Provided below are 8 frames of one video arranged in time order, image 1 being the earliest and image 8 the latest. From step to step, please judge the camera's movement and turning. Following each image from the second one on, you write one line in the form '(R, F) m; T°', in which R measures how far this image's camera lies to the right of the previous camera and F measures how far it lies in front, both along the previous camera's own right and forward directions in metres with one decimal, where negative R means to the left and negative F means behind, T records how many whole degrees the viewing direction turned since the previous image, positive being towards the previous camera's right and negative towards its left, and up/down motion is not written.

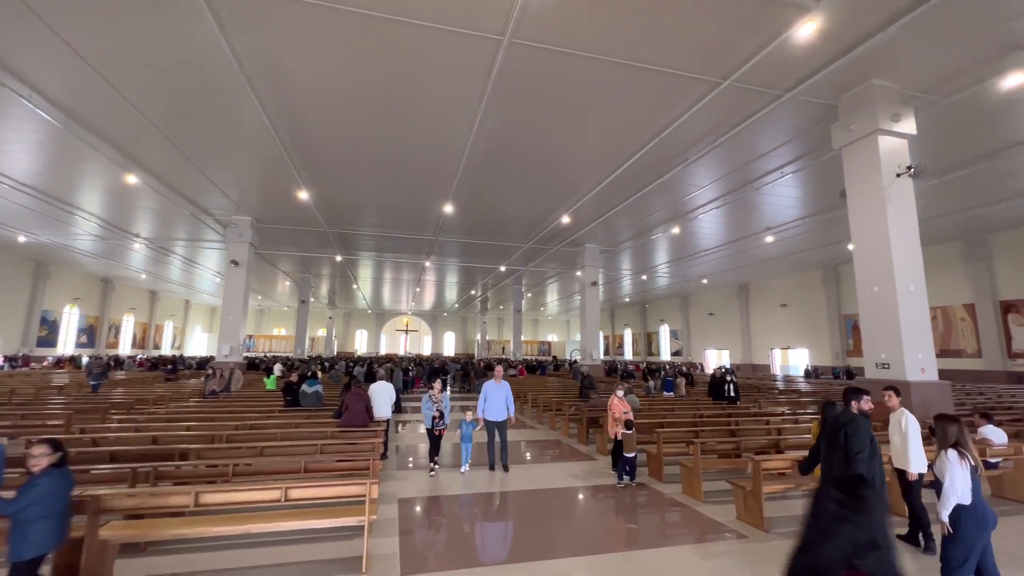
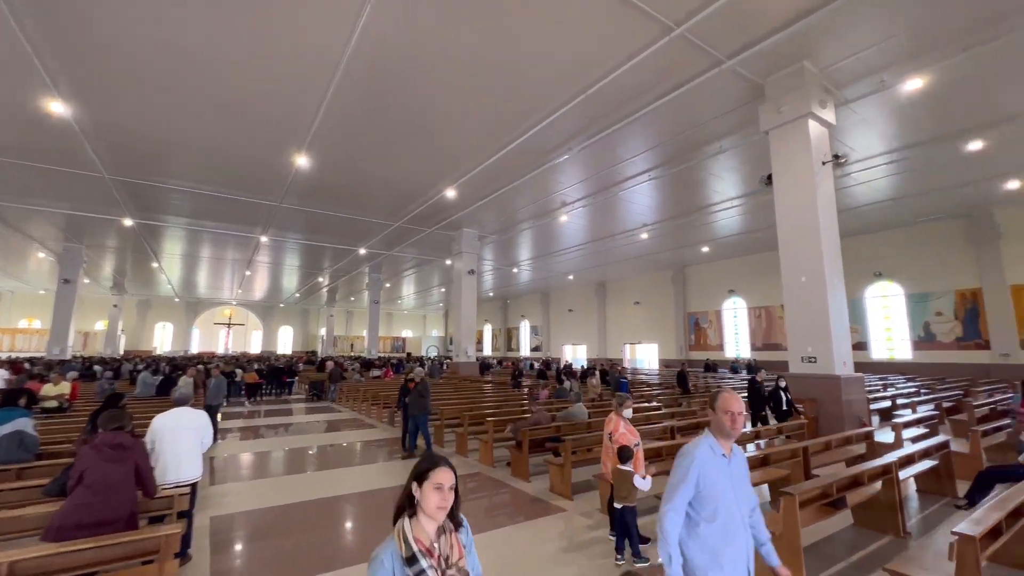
(-0.5, +1.9) m; +19°
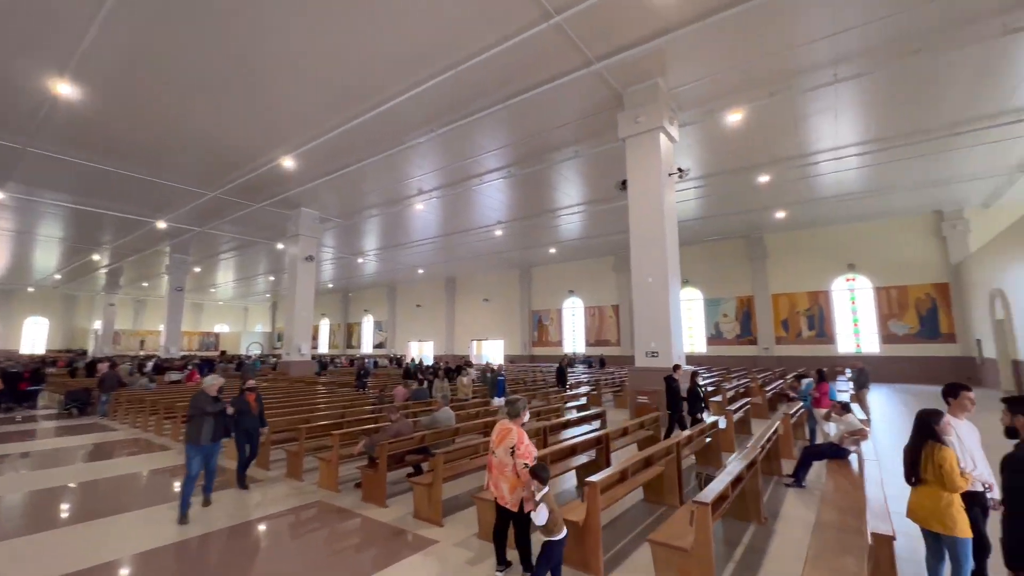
(-0.1, +0.6) m; +20°
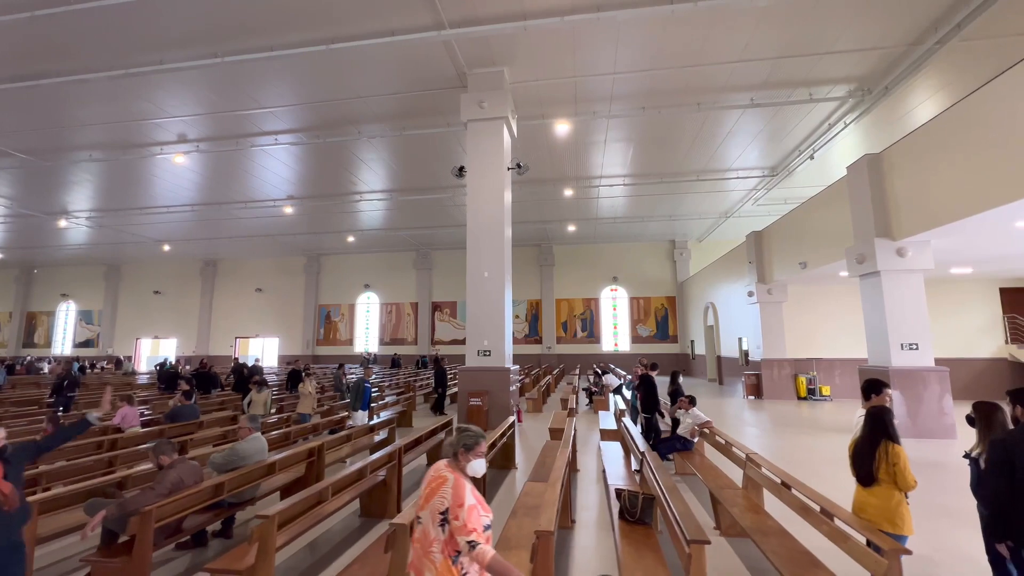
(-0.5, +0.9) m; +27°
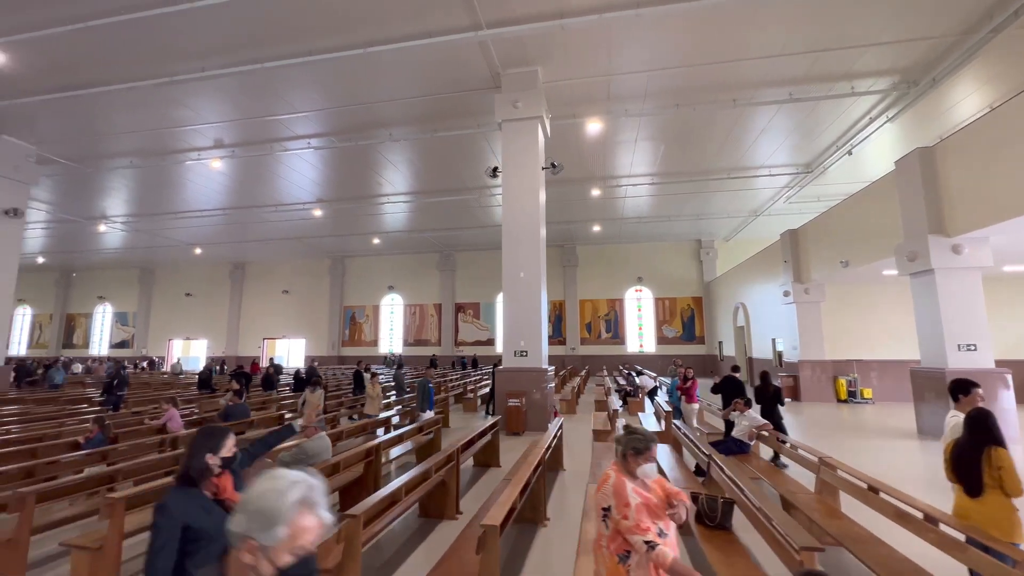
(-0.3, 0.0) m; -2°
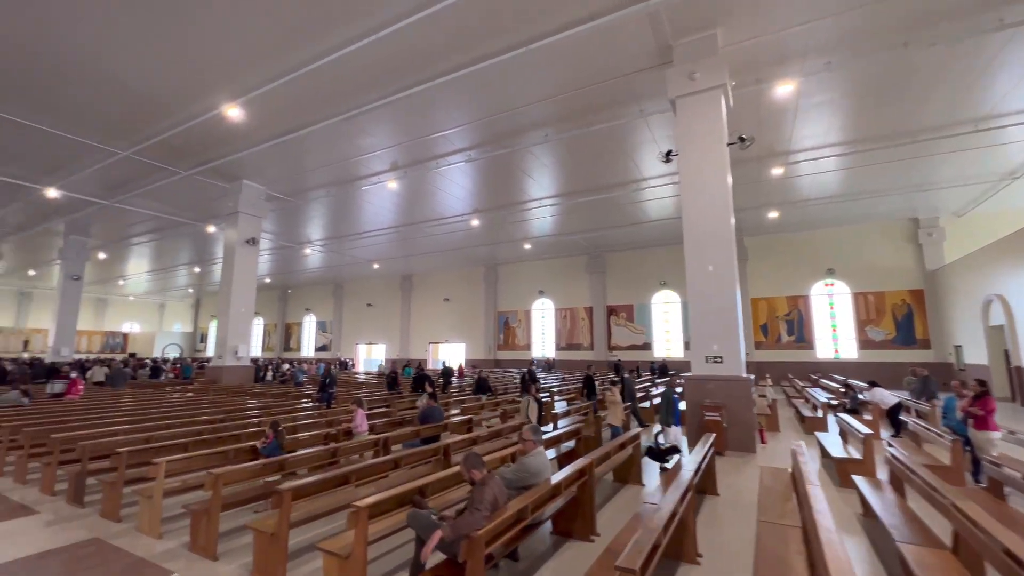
(-0.5, +0.3) m; -18°
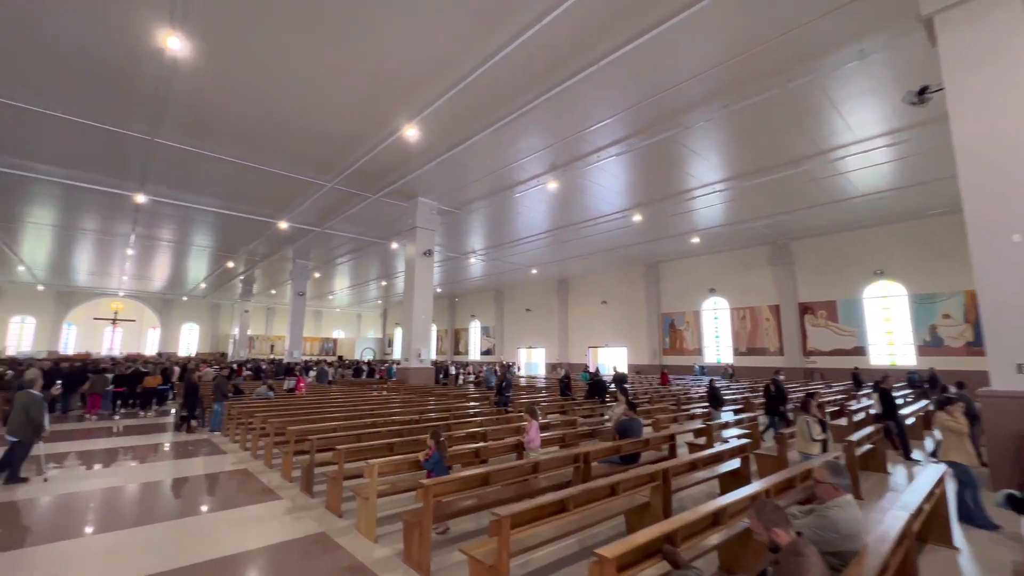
(-0.4, +0.4) m; -19°
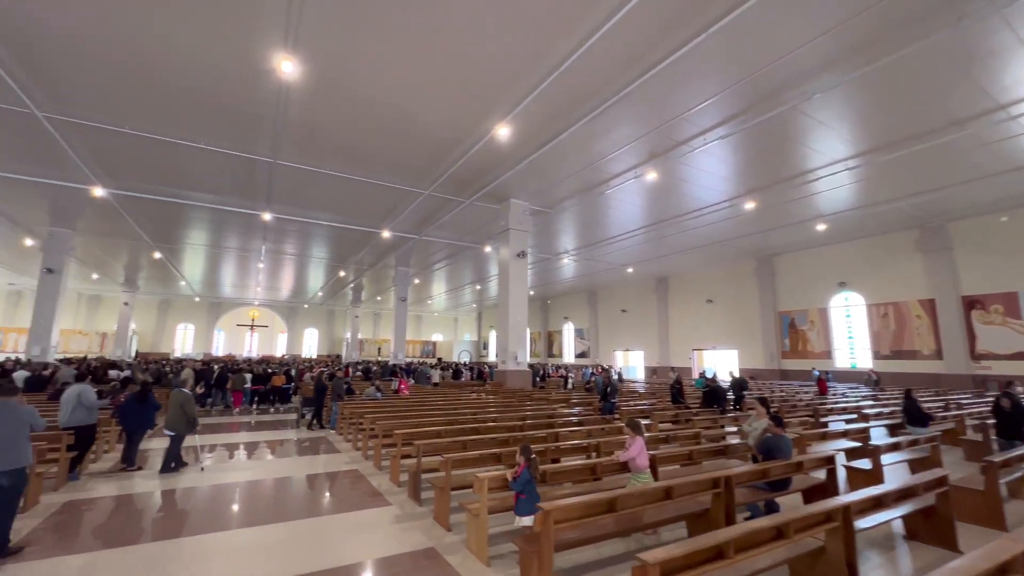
(-0.2, +0.3) m; -12°
